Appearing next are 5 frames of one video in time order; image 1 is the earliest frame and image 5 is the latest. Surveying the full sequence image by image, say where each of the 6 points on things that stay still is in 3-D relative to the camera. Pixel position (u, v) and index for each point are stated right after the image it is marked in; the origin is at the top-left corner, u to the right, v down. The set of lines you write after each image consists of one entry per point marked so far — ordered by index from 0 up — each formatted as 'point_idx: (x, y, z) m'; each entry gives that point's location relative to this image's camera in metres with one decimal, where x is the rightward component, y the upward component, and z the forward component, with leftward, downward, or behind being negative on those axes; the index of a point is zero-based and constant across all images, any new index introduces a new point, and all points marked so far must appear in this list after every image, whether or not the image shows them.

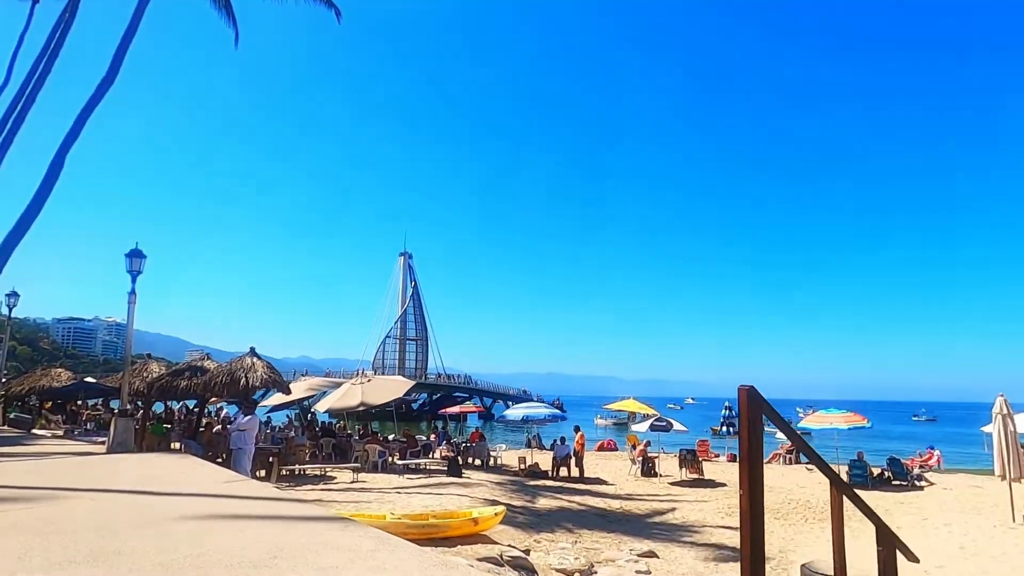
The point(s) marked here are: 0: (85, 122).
0: (-11.8, +4.6, +17.7) m
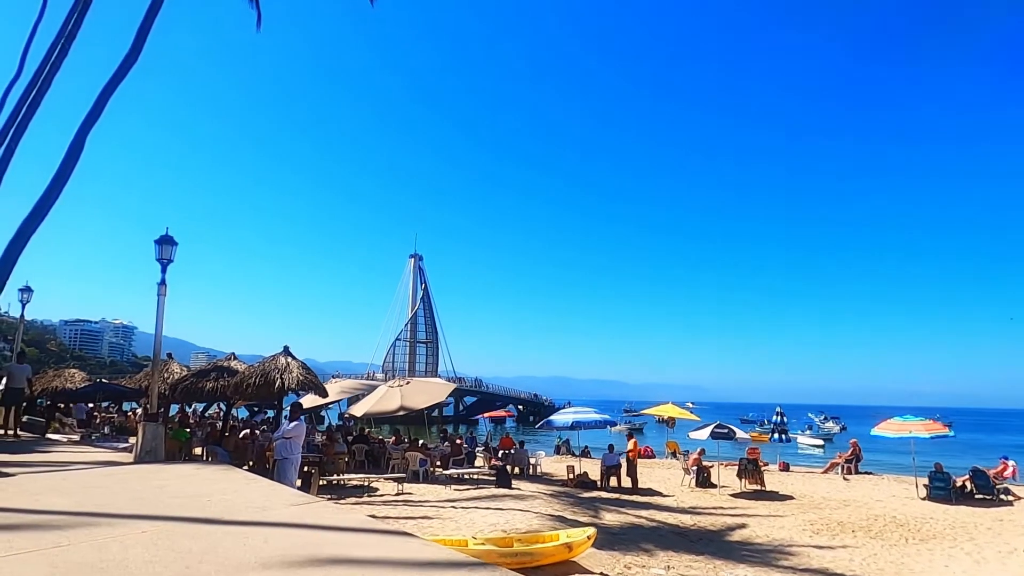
0: (-10.6, +4.7, +16.7) m
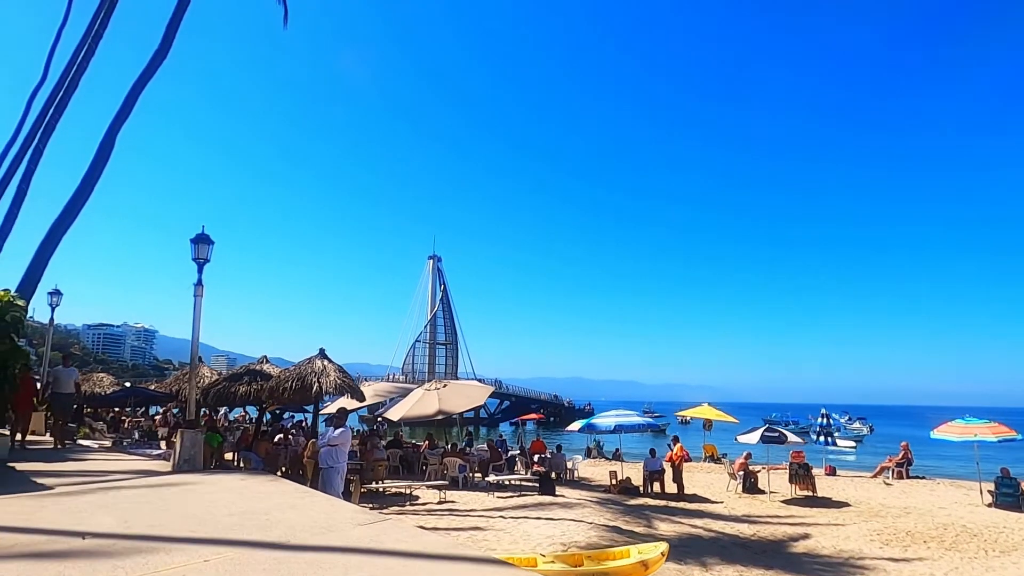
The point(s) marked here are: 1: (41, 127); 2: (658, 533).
0: (-9.7, +4.7, +16.4) m
1: (-12.5, +4.3, +16.9) m
2: (+2.3, -3.9, +10.1) m
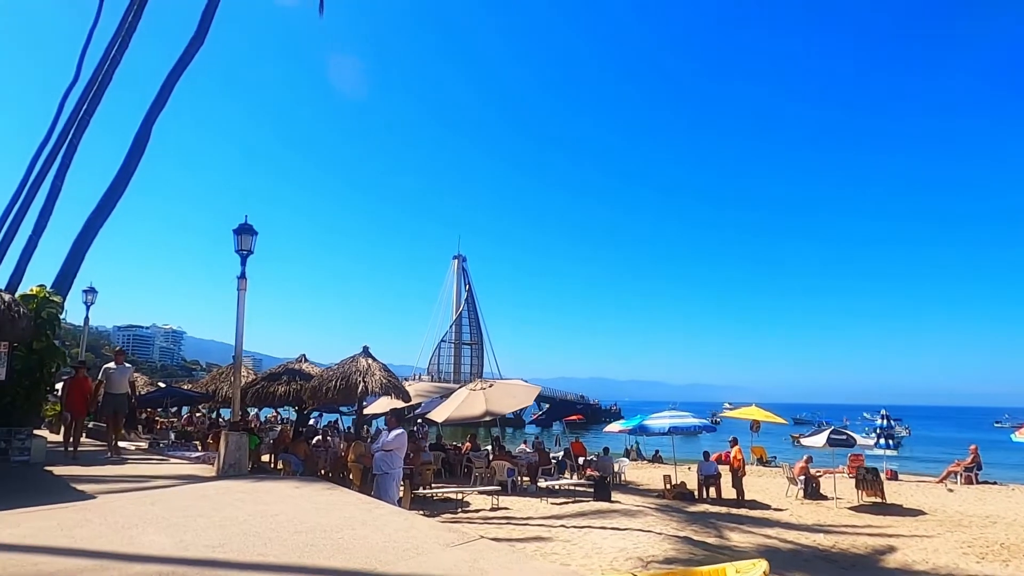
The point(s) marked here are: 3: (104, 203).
0: (-8.6, +4.7, +16.0) m
1: (-11.4, +4.3, +16.6) m
2: (+3.2, -3.7, +9.3) m
3: (-9.1, +1.9, +14.2) m
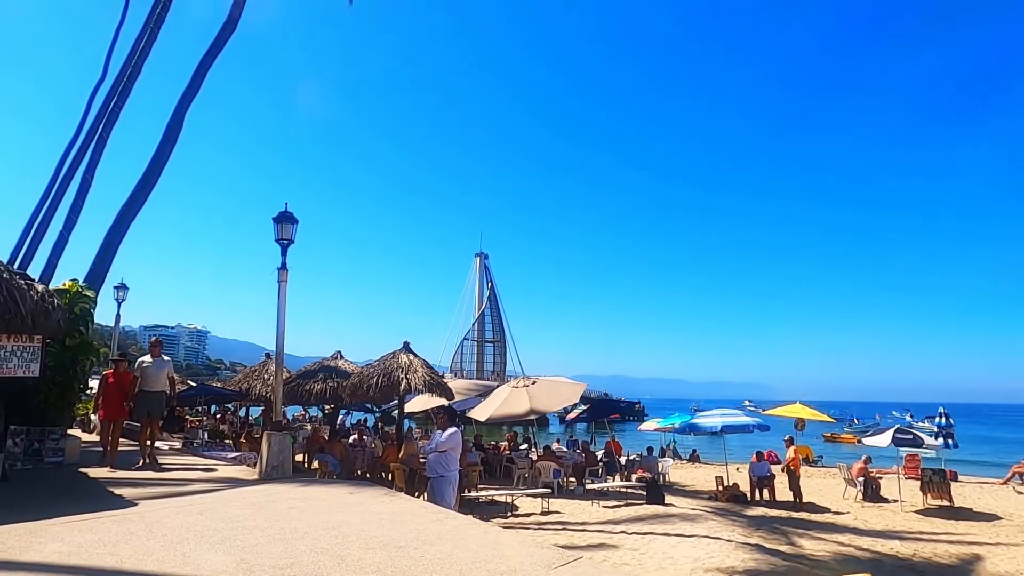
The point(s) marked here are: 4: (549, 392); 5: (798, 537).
0: (-7.7, +4.8, +15.7) m
1: (-10.4, +4.4, +16.3) m
2: (+4.0, -3.6, +8.6) m
3: (-8.2, +2.0, +13.8) m
4: (+0.7, -2.1, +12.8) m
5: (+4.3, -3.7, +9.6) m
